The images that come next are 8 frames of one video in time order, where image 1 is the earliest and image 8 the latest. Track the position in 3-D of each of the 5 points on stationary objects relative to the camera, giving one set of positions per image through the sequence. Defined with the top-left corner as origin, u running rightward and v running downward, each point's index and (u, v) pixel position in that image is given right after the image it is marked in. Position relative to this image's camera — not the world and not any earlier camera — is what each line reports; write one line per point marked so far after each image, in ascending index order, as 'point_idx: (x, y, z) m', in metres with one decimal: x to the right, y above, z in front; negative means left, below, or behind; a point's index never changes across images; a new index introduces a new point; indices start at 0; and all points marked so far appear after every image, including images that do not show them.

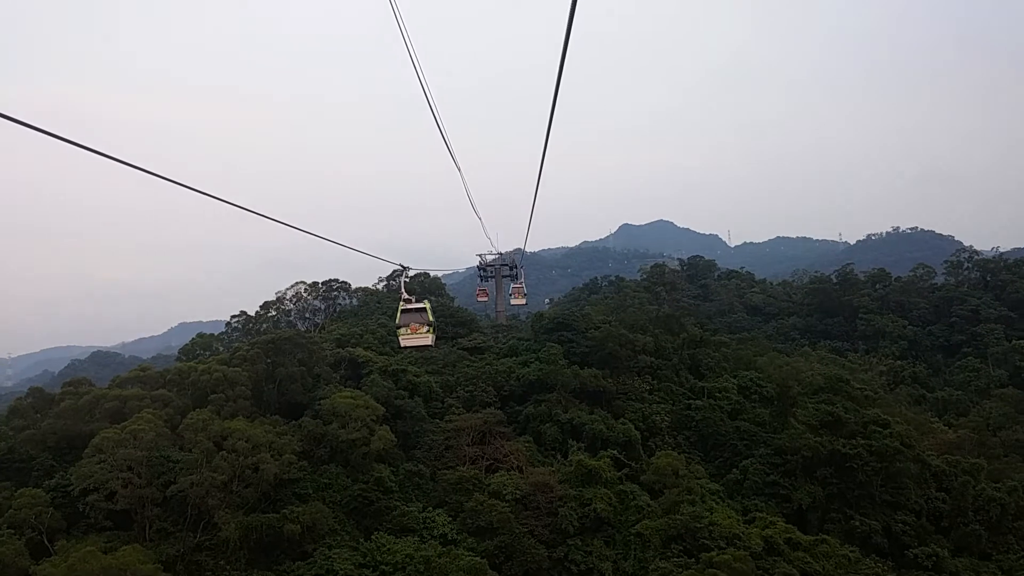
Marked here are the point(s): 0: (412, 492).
0: (-2.3, -4.8, +16.6) m
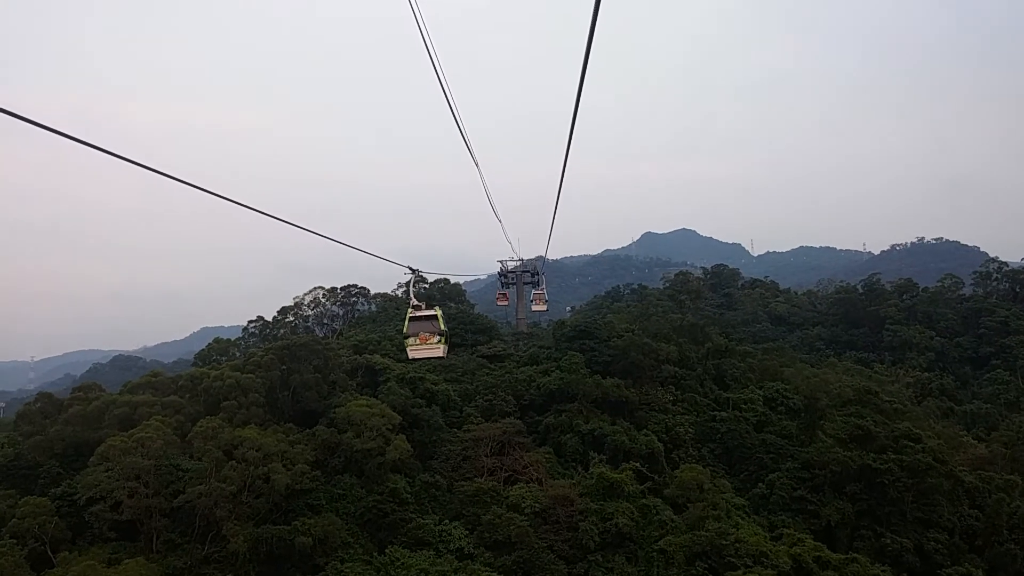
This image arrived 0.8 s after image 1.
0: (-1.9, -4.9, +16.2) m
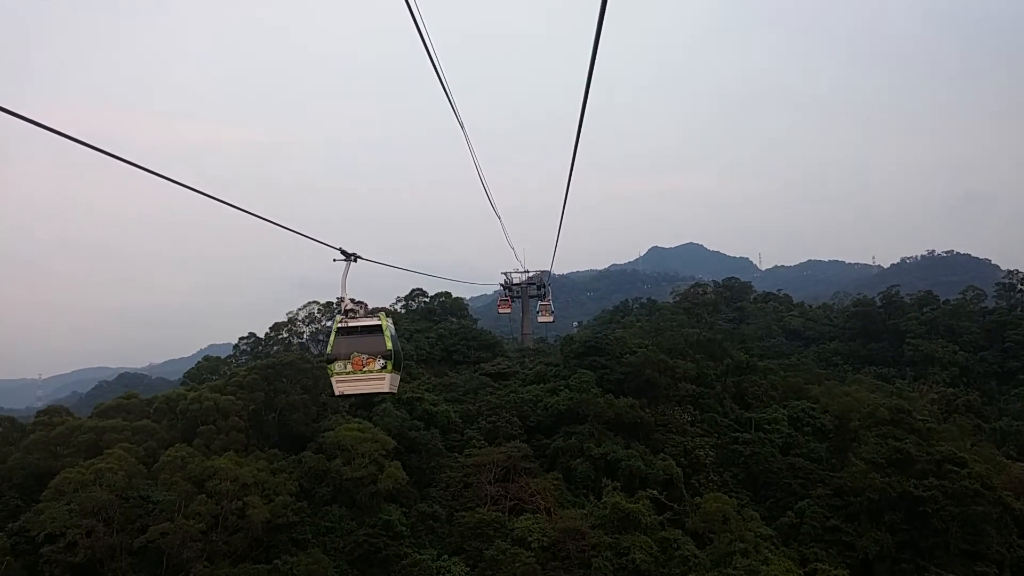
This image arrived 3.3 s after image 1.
0: (-1.8, -5.2, +14.7) m
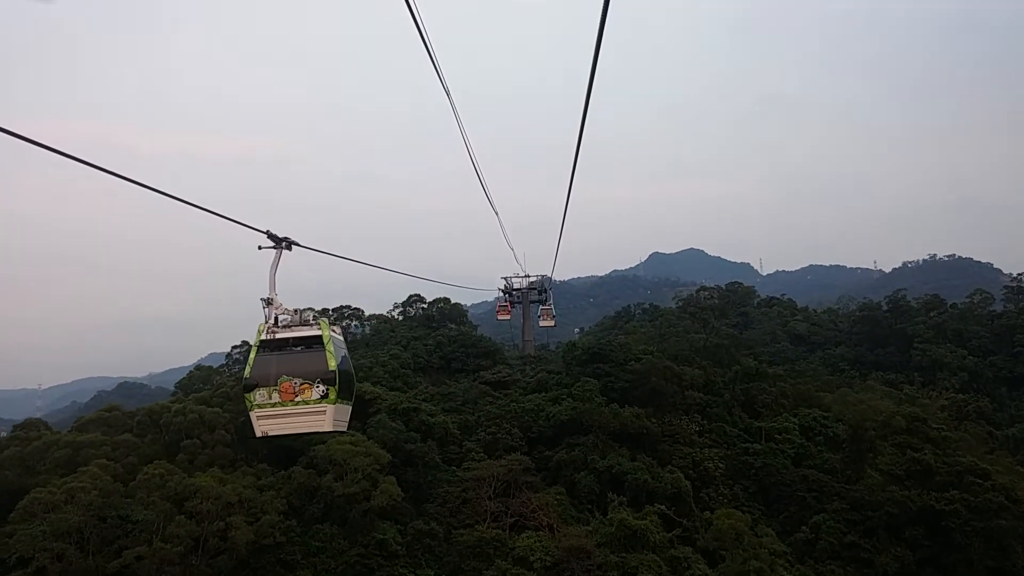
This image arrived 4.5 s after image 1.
0: (-1.8, -5.3, +14.0) m
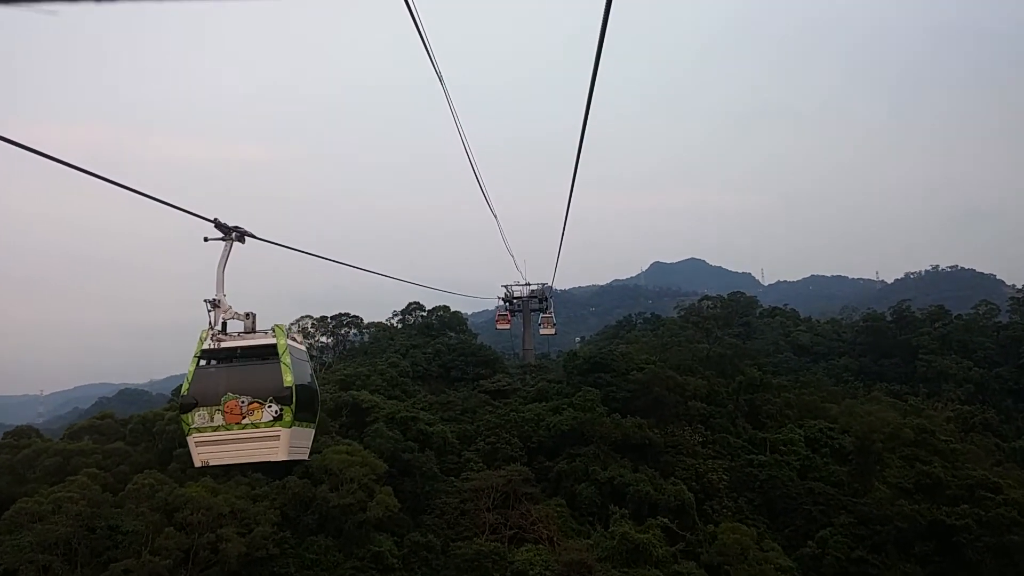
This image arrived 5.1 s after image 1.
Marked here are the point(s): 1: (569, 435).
0: (-1.8, -5.4, +13.6) m
1: (+1.4, -3.6, +17.6) m
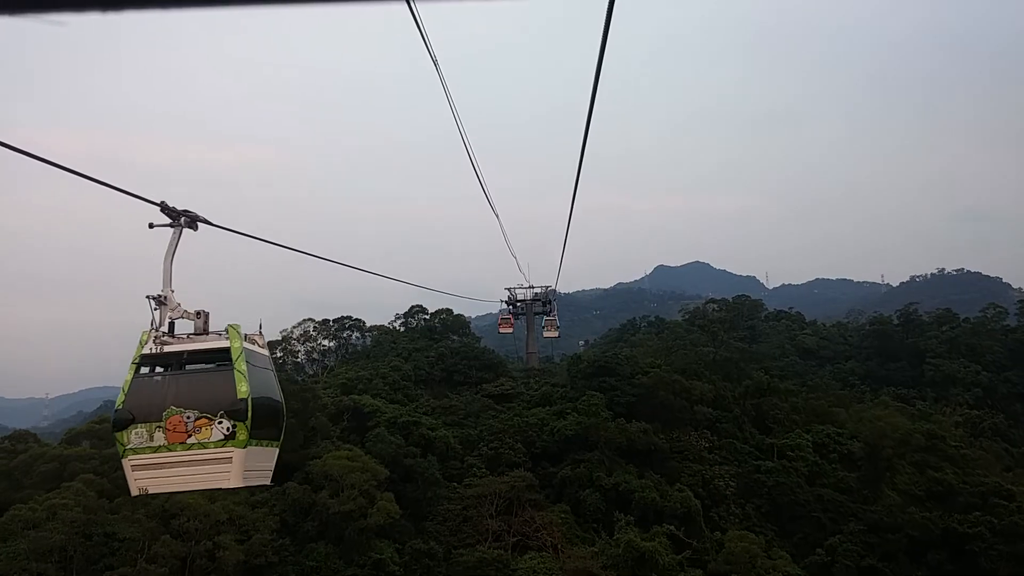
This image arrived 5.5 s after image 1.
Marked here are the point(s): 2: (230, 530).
0: (-1.7, -5.5, +13.4) m
1: (+1.5, -3.7, +17.3) m
2: (-4.6, -3.9, +11.6) m
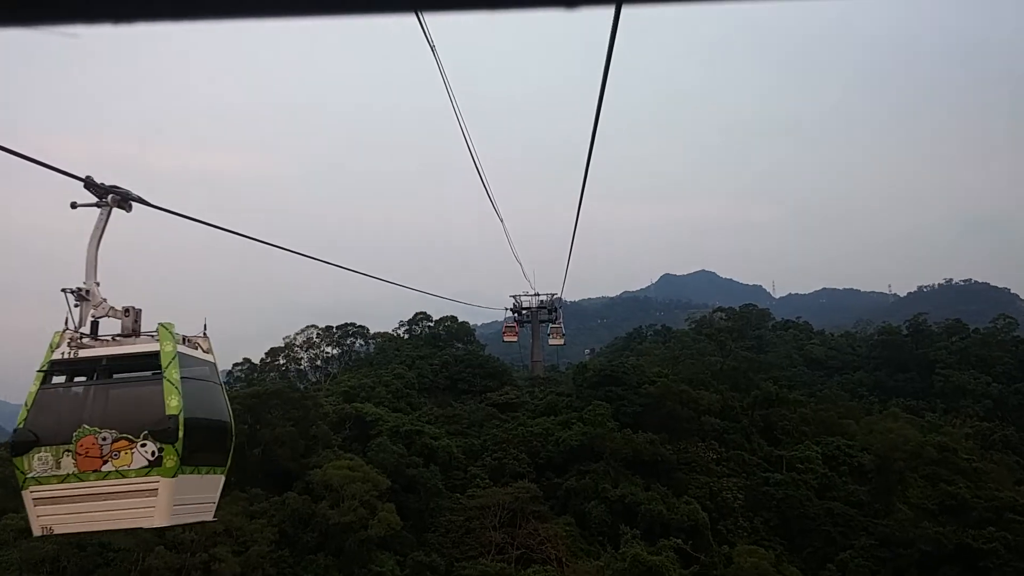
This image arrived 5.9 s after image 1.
0: (-1.7, -5.6, +13.1) m
1: (+1.6, -3.9, +17.0) m
2: (-4.6, -4.0, +11.4) m
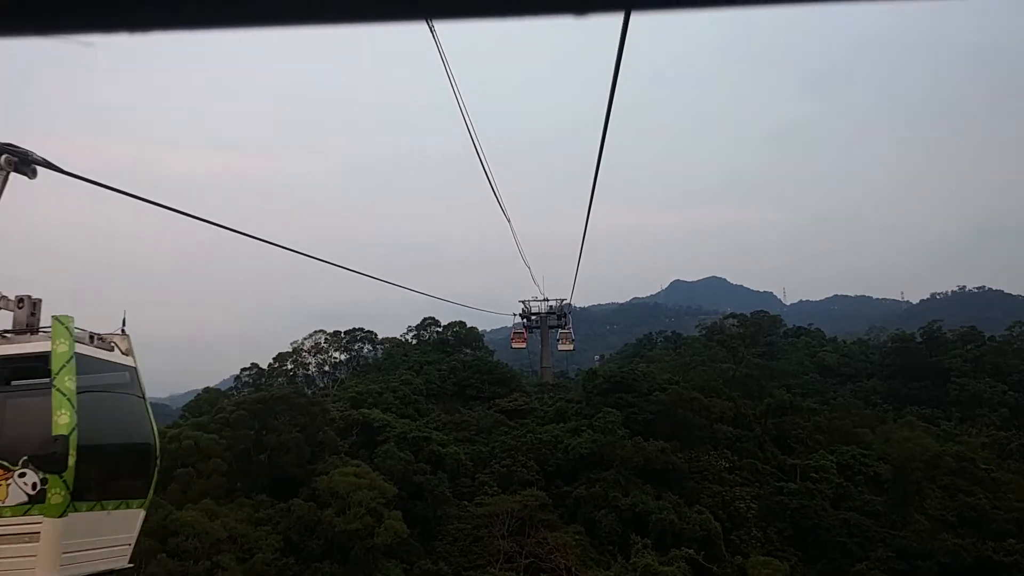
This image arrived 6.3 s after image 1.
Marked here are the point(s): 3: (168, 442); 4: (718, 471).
0: (-1.5, -5.7, +12.9) m
1: (+1.8, -4.0, +16.8) m
2: (-4.4, -4.1, +11.2) m
3: (-6.3, -2.8, +13.2) m
4: (+5.0, -4.4, +17.3) m
